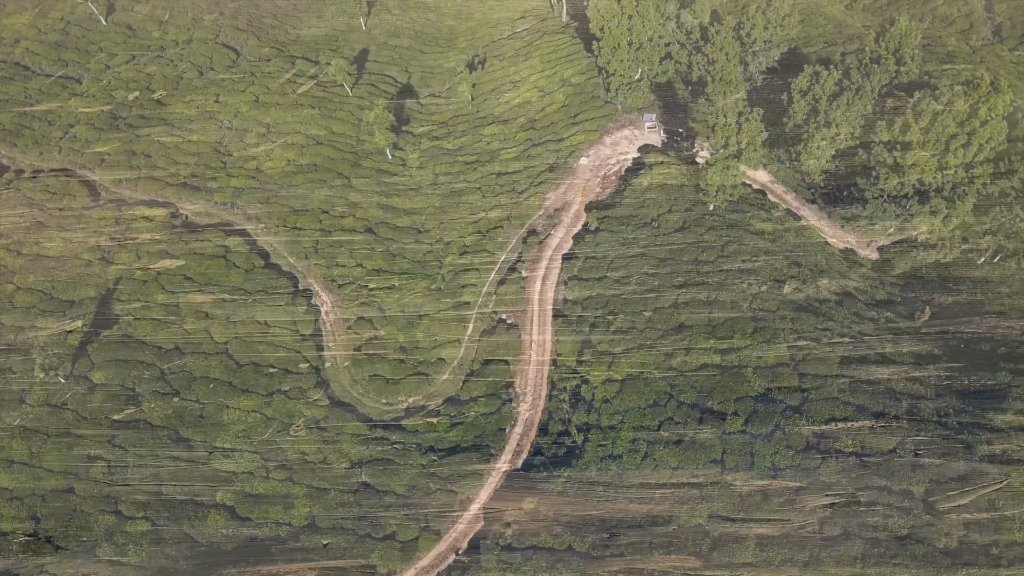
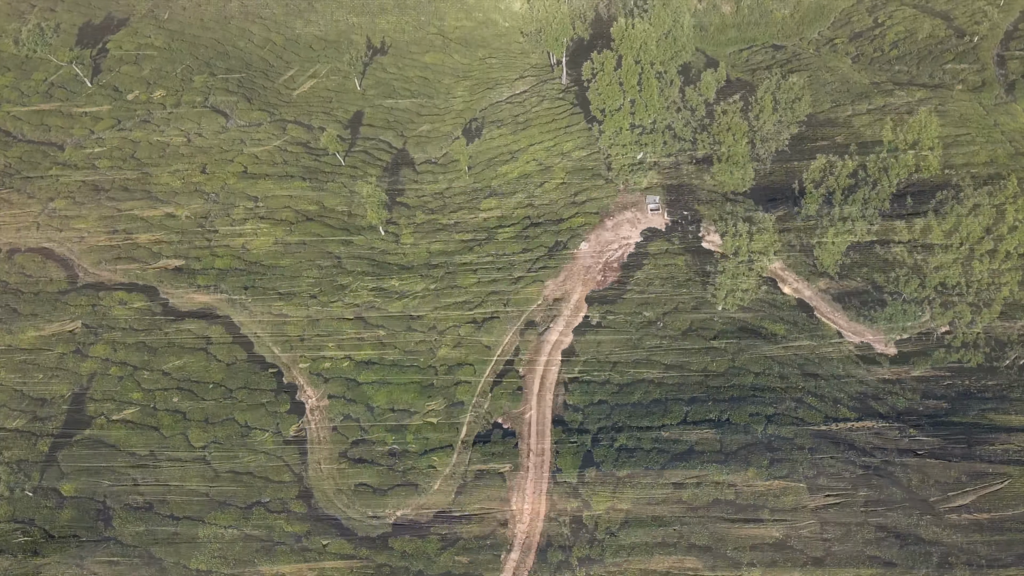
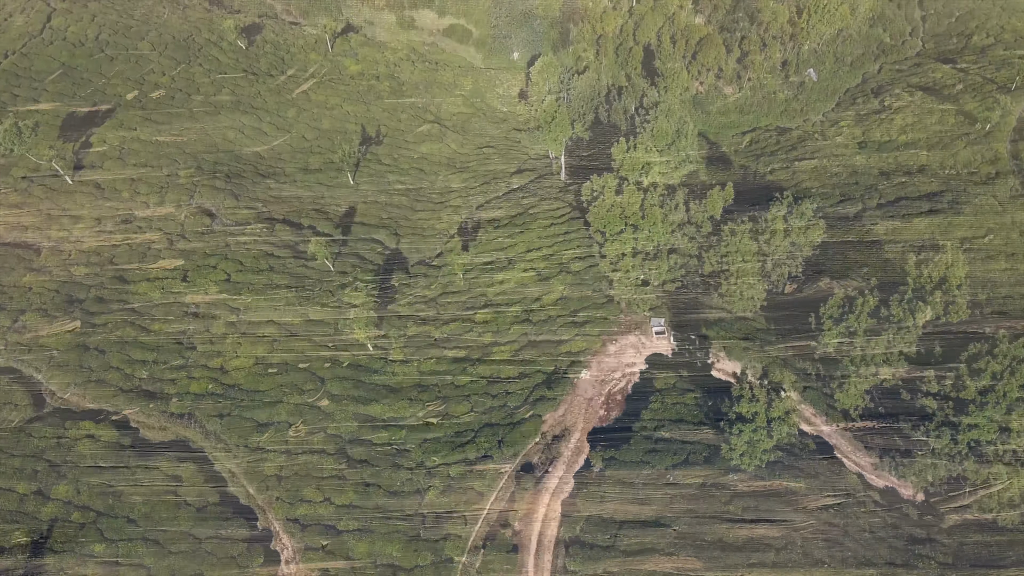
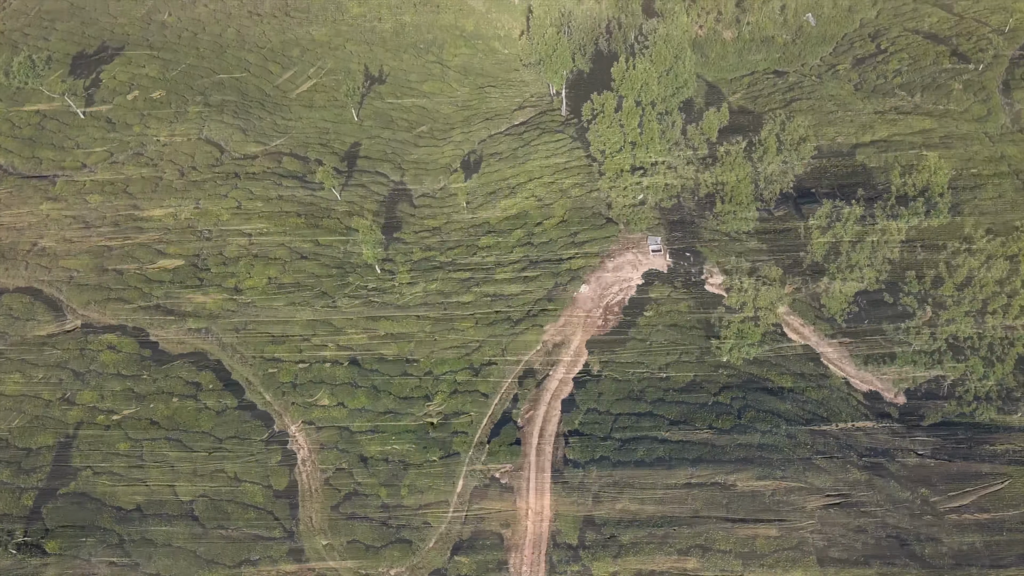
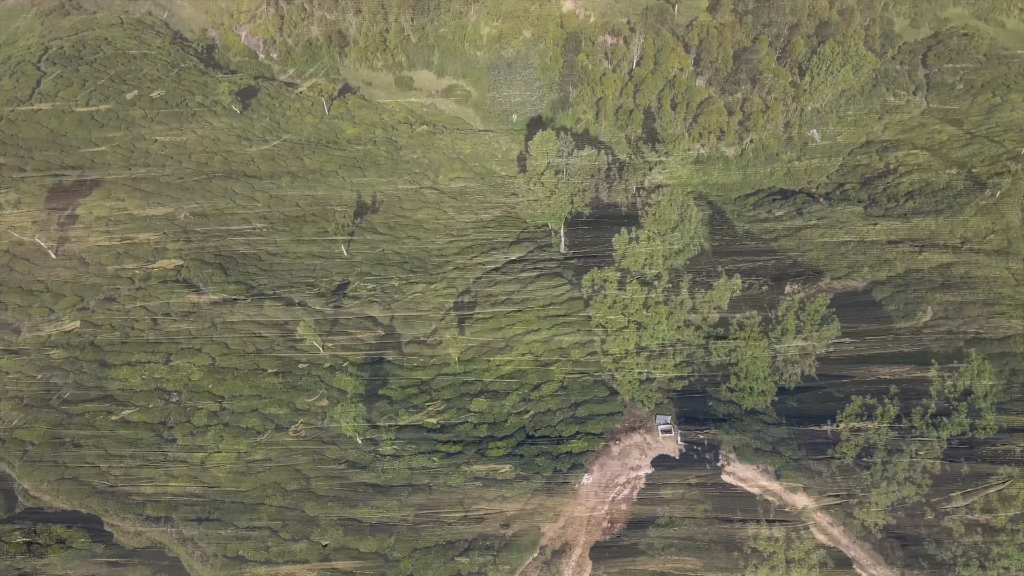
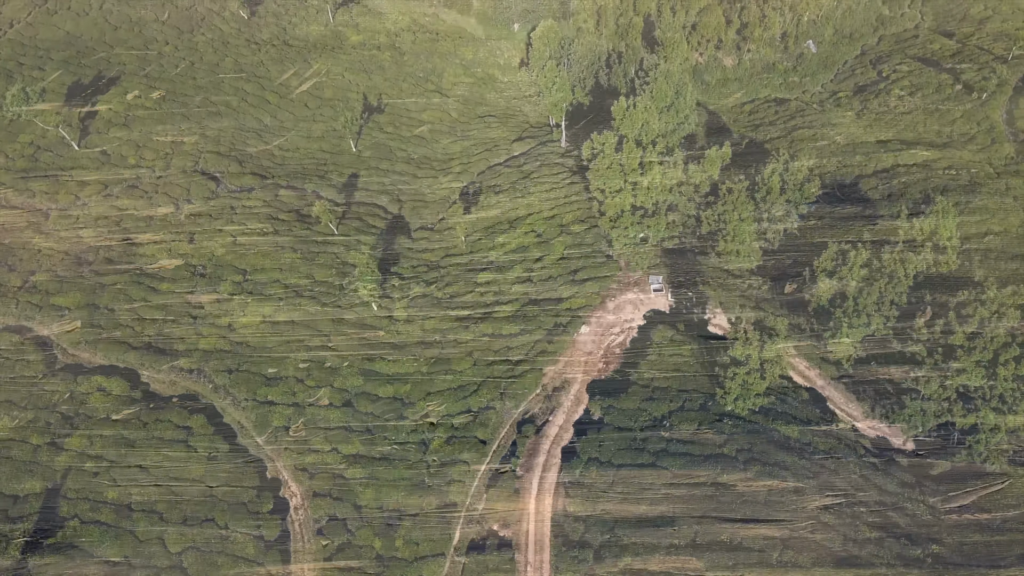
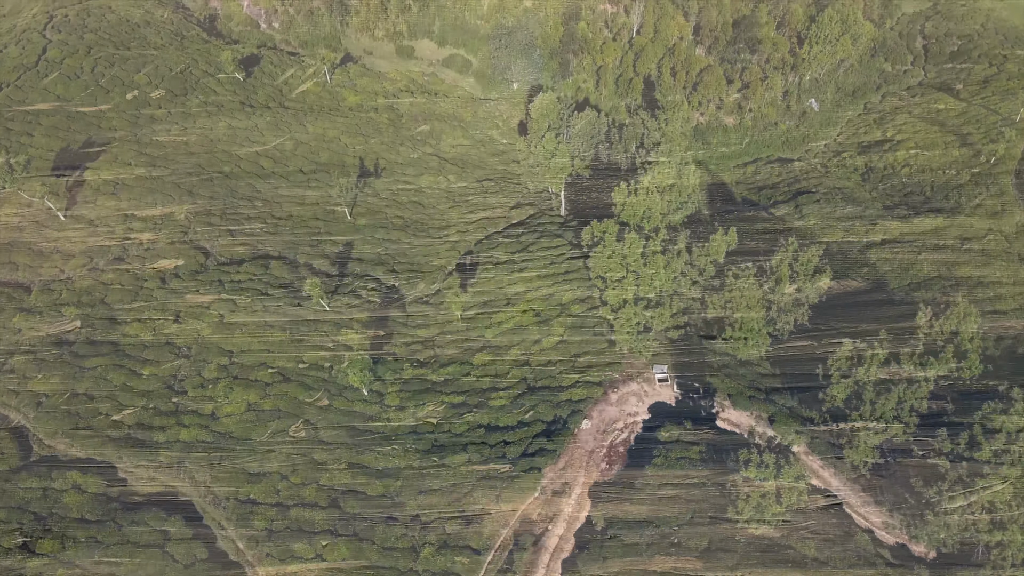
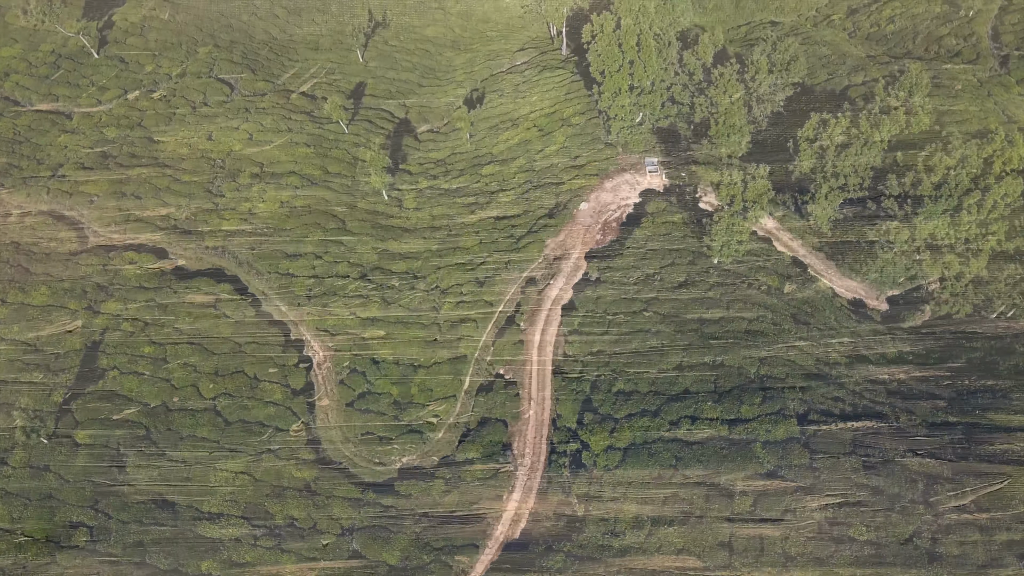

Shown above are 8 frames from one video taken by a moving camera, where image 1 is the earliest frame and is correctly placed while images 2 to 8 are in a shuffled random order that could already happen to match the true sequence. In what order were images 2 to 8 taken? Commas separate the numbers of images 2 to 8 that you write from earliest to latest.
8, 2, 4, 6, 3, 7, 5
